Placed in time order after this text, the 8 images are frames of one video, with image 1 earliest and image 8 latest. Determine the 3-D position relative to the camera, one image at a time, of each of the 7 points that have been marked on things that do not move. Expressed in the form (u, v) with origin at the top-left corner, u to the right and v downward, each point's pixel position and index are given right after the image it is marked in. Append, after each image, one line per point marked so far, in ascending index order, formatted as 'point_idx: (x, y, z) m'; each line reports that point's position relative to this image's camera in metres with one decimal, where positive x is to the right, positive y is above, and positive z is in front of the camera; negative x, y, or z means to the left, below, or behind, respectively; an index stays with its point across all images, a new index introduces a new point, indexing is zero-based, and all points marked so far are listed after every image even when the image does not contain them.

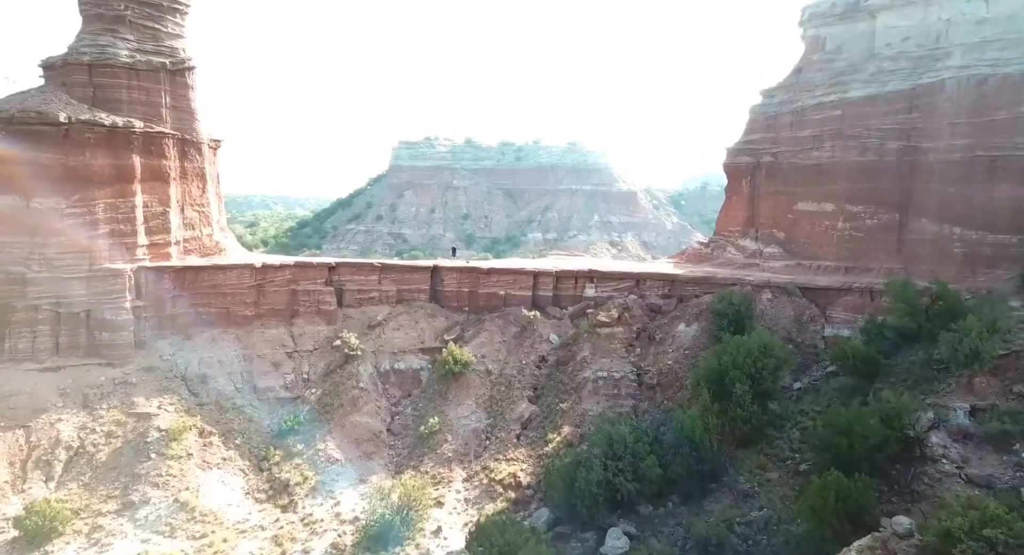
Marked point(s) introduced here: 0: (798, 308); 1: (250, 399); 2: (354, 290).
0: (+6.4, -0.7, +13.7) m
1: (-6.1, -2.8, +14.1) m
2: (-4.3, -0.3, +16.6) m
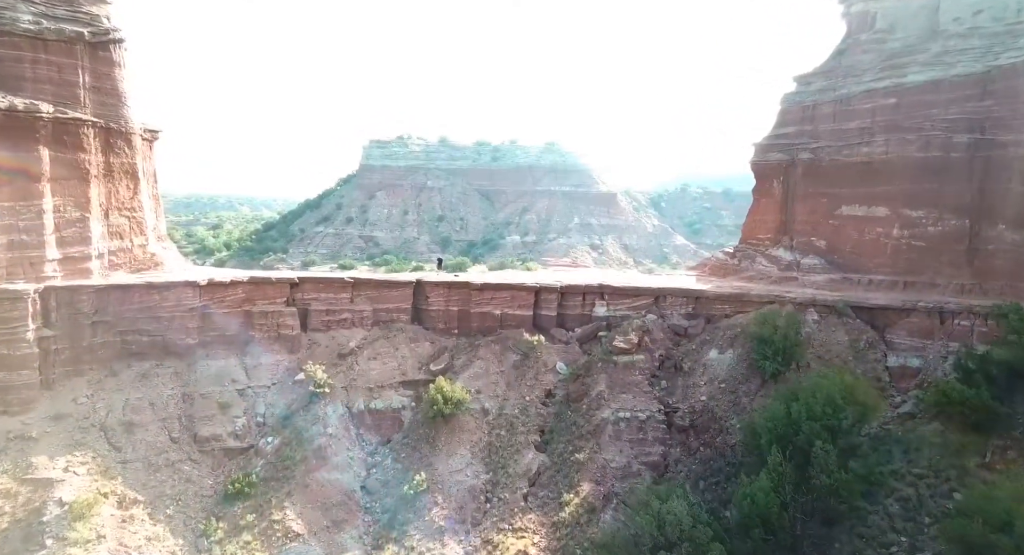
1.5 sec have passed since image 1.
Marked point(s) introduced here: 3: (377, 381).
0: (+6.5, -1.0, +11.5) m
1: (-6.0, -3.2, +11.3) m
2: (-4.4, -0.8, +13.9) m
3: (-2.9, -2.2, +12.9) m
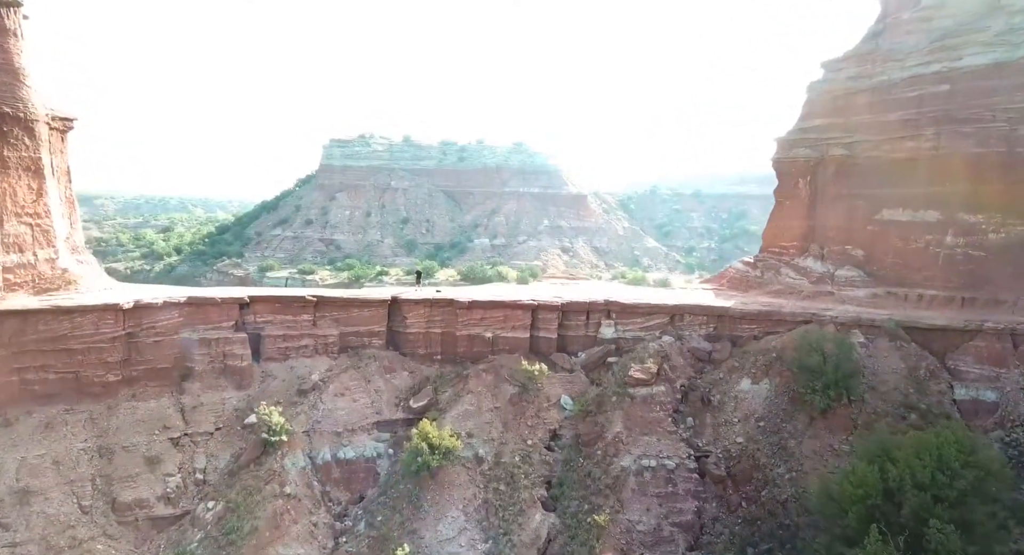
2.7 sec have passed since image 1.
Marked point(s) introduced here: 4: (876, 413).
0: (+6.5, -1.3, +9.8) m
1: (-6.0, -3.6, +8.9) m
2: (-4.5, -1.1, +11.6) m
3: (-2.9, -2.5, +10.7) m
4: (+5.5, -2.1, +9.2) m
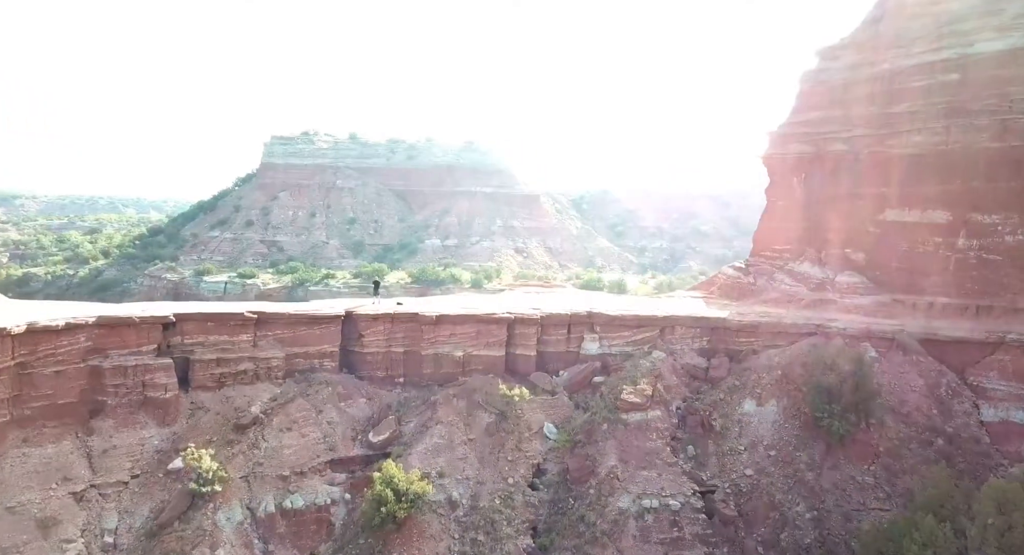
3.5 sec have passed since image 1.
0: (+6.2, -1.4, +9.0) m
1: (-6.1, -3.8, +7.0) m
2: (-4.9, -1.3, +9.8) m
3: (-3.2, -2.8, +9.0) m
4: (+5.3, -2.2, +8.2) m
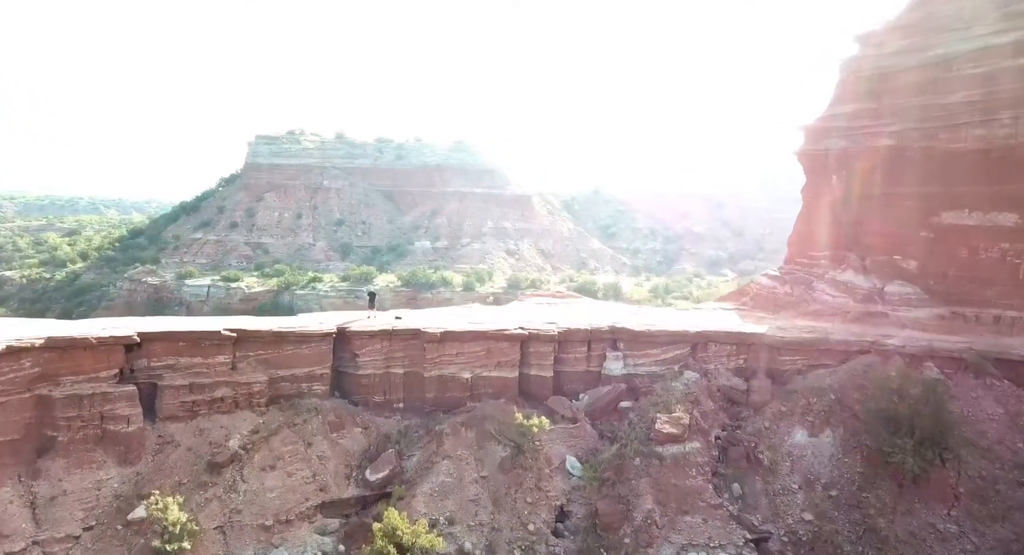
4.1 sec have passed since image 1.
0: (+6.4, -1.6, +7.9) m
1: (-5.8, -4.0, +5.7) m
2: (-4.7, -1.5, +8.5) m
3: (-3.0, -2.9, +7.7) m
4: (+5.5, -2.4, +7.1) m
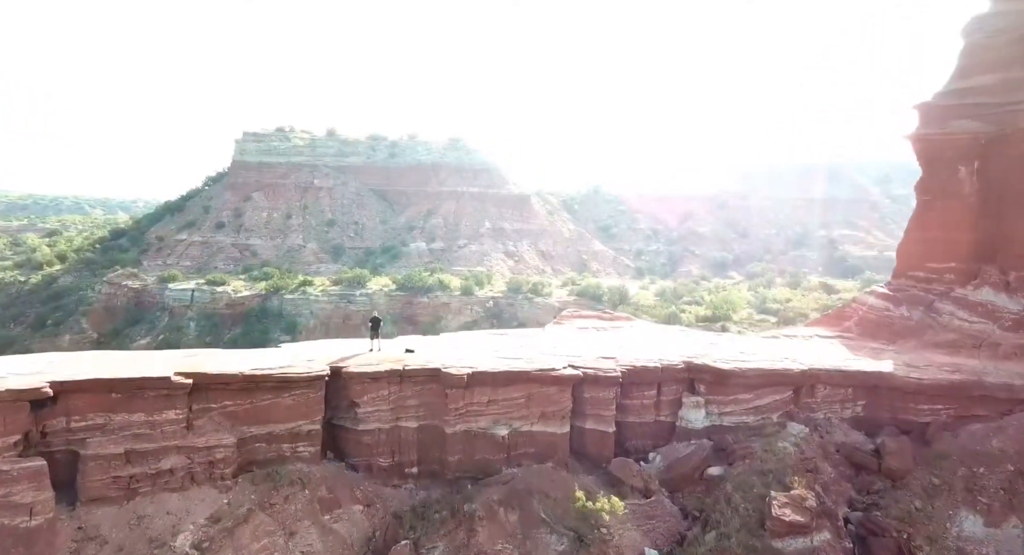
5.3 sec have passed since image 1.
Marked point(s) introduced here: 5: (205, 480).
0: (+7.0, -1.8, +5.6) m
1: (-5.2, -4.3, +3.3) m
2: (-4.1, -1.8, +6.1) m
3: (-2.4, -3.2, +5.4) m
4: (+6.2, -2.6, +4.9) m
5: (-3.3, -2.2, +6.5) m
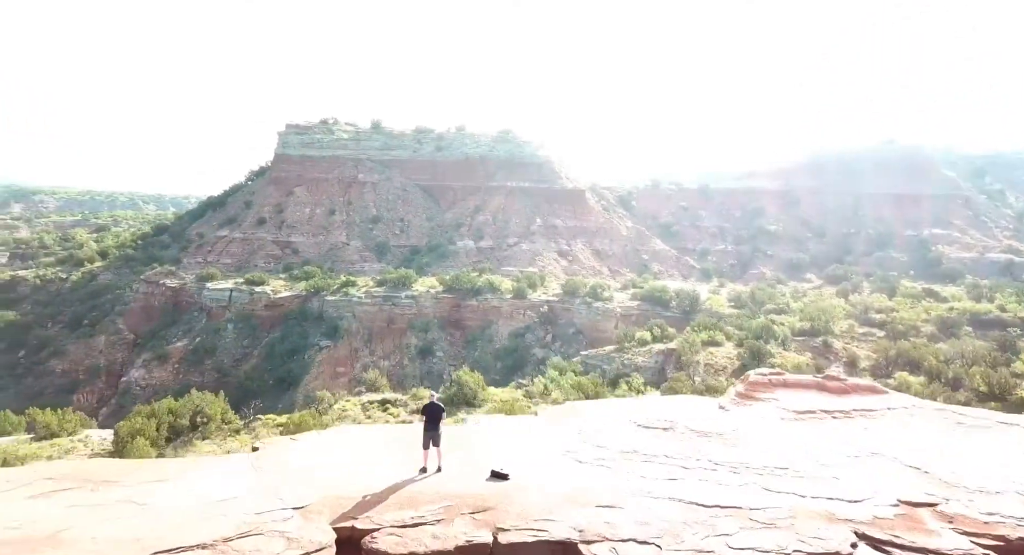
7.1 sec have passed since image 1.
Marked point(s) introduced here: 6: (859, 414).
0: (+8.1, -2.3, +1.0) m
1: (-4.3, -4.6, -0.4) m
2: (-2.9, -2.1, +2.3) m
3: (-1.3, -3.6, +1.4) m
4: (+7.2, -3.0, +0.3) m
5: (-2.1, -2.5, +2.6) m
6: (+3.2, -1.0, +5.7) m
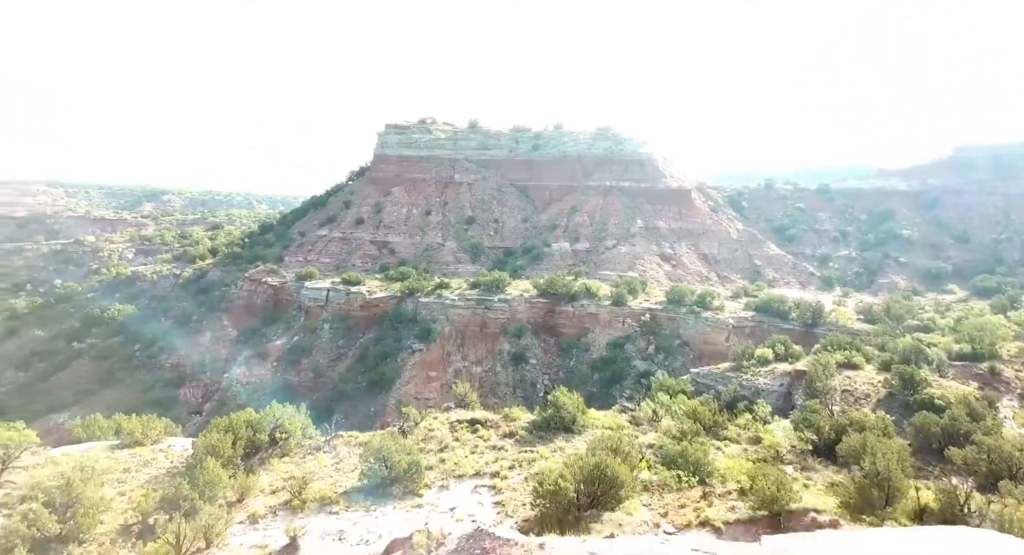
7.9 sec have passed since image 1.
0: (+8.2, -2.7, -2.5) m
1: (-4.3, -4.8, -2.1) m
2: (-2.5, -2.3, +0.5) m
3: (-1.0, -3.8, -0.7) m
4: (+7.2, -3.4, -3.0) m
5: (-1.7, -2.7, +0.6) m
6: (+4.1, -1.3, +2.9) m
